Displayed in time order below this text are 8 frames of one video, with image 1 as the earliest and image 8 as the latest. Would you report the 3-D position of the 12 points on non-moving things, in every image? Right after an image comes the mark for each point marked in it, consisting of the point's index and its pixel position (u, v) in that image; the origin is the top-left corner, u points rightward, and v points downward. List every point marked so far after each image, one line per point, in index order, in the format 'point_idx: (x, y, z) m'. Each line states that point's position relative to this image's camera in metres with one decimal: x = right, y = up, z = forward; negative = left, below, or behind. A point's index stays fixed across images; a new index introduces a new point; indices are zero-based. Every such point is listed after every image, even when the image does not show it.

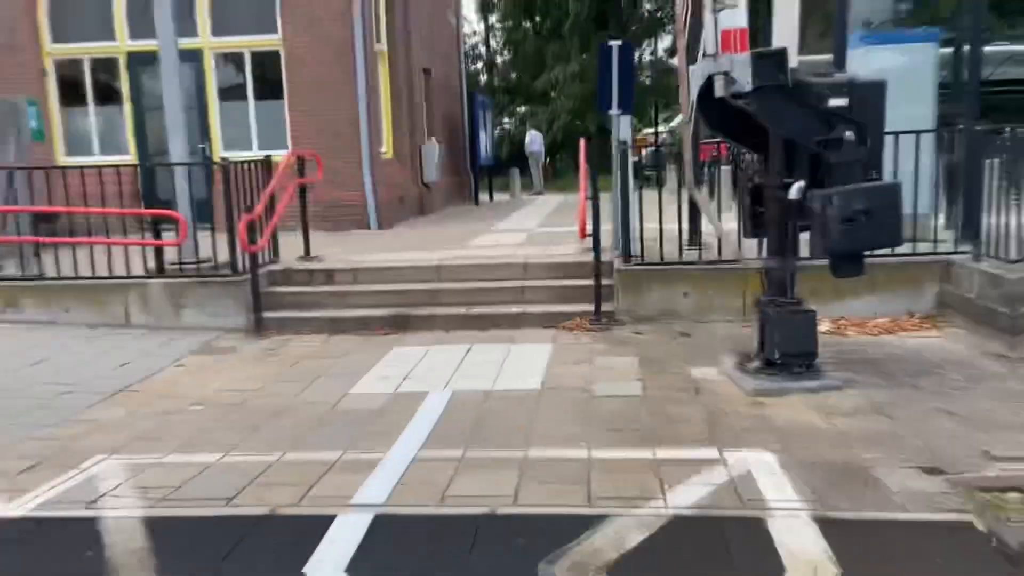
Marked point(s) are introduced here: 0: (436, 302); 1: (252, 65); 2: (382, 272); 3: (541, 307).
0: (-0.7, -0.2, +7.7) m
1: (-4.0, +3.4, +12.1) m
2: (-1.3, +0.2, +8.0) m
3: (+0.3, -0.2, +7.5) m
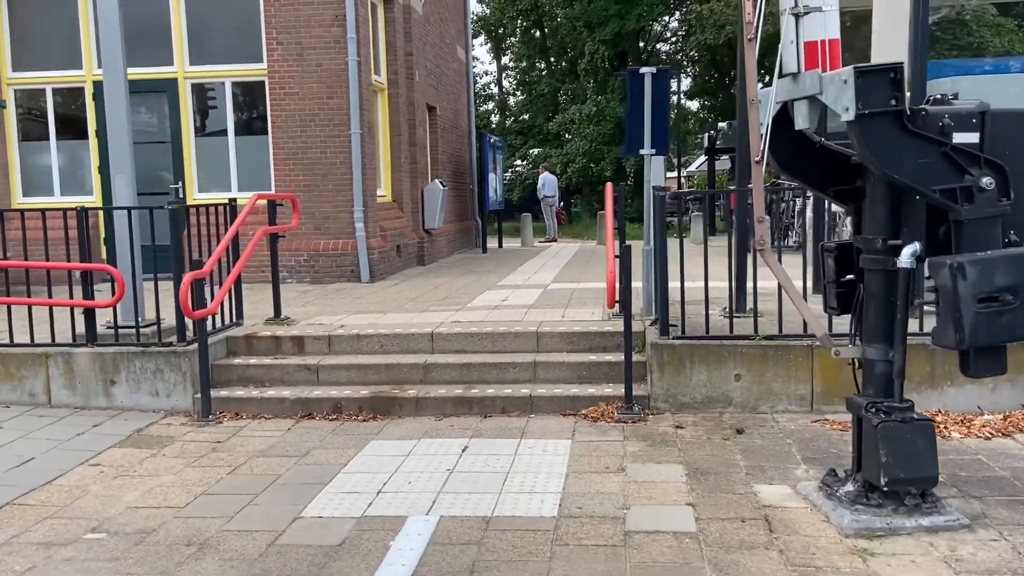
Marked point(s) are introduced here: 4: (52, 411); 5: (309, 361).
0: (-0.7, -0.7, +6.3) m
1: (-3.8, +2.6, +10.9) m
2: (-1.2, -0.4, +6.6) m
3: (+0.3, -0.8, +6.1) m
4: (-3.5, -0.9, +6.0) m
5: (-1.6, -0.6, +6.4) m
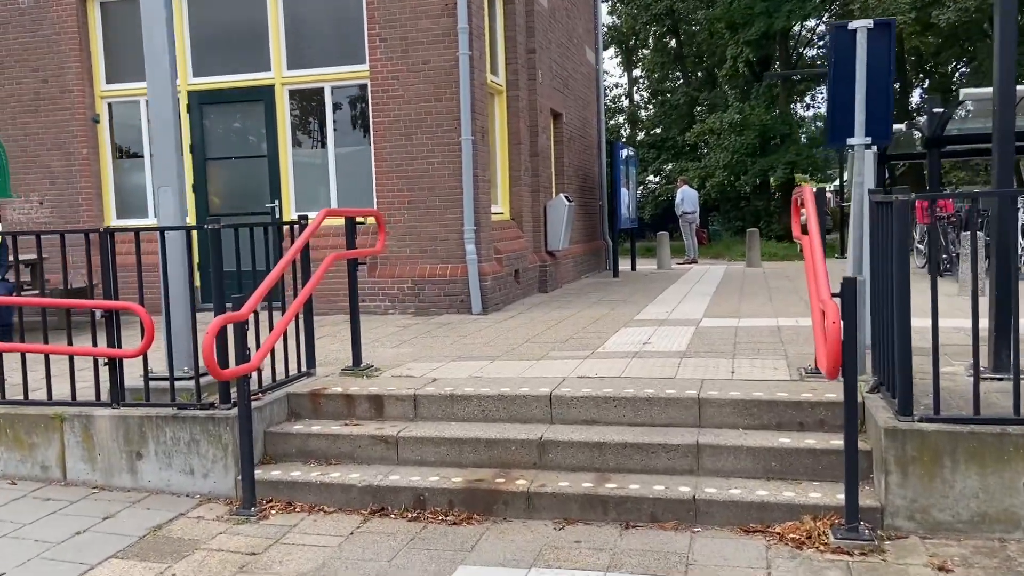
0: (+0.2, -1.0, +4.5) m
1: (-2.2, +2.3, +9.7) m
2: (-0.3, -0.7, +4.9) m
3: (+1.1, -1.0, +4.1) m
4: (-2.6, -1.2, +4.7) m
5: (-0.8, -0.9, +4.8) m
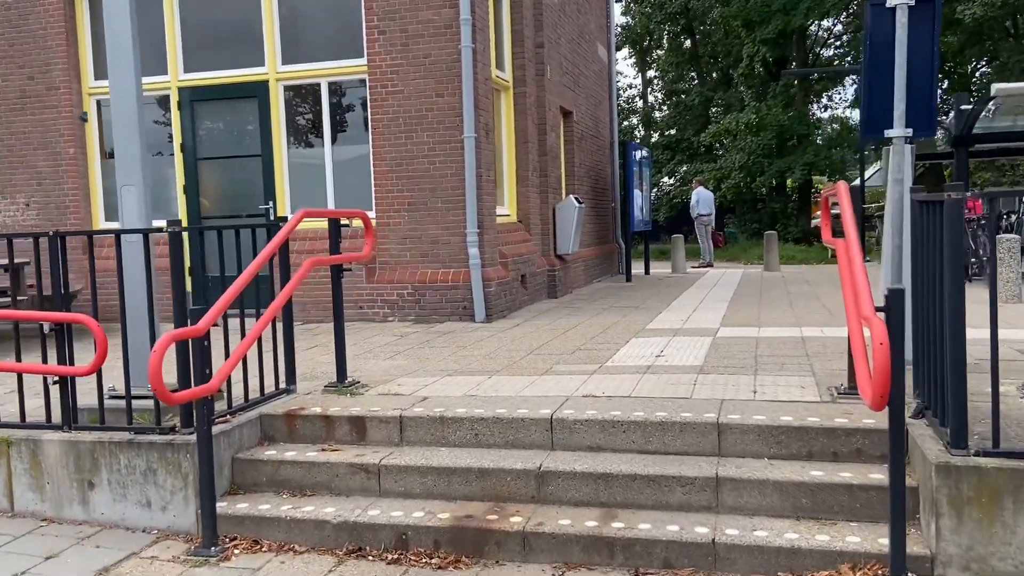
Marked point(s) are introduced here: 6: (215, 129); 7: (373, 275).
0: (+0.2, -1.1, +4.0) m
1: (-2.1, +2.2, +9.2) m
2: (-0.3, -0.8, +4.4) m
3: (+1.1, -1.1, +3.6) m
4: (-2.7, -1.2, +4.2) m
5: (-0.8, -0.9, +4.3) m
6: (-3.6, +1.9, +9.6) m
7: (-1.6, +0.1, +9.0) m
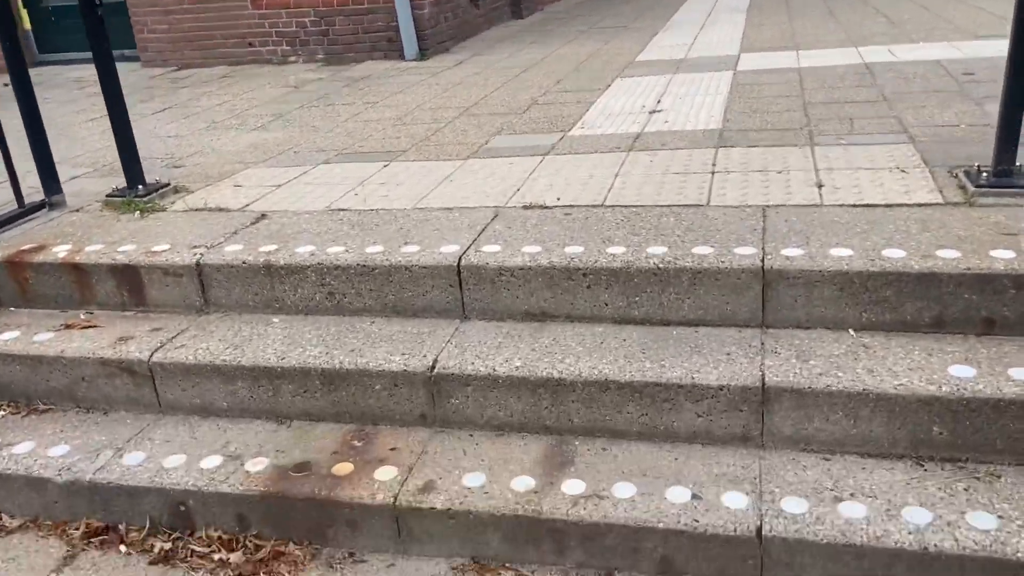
0: (-0.2, -0.4, +2.2) m
1: (-2.7, +4.3, +6.0) m
2: (-0.7, 0.0, +2.5) m
3: (+0.8, -0.5, +1.9) m
4: (-3.0, -0.6, +2.5) m
5: (-1.1, -0.2, +2.4) m
6: (-4.1, +4.1, +6.5) m
7: (-2.1, +2.4, +6.5) m
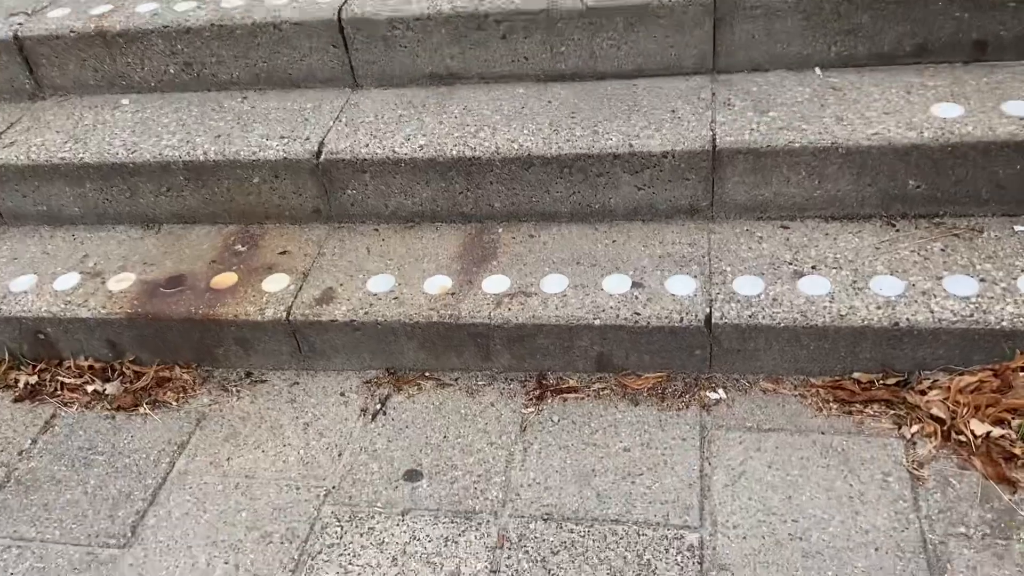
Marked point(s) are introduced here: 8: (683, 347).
0: (-0.4, +0.2, +1.9) m
1: (-3.5, +5.5, +4.0) m
2: (-1.0, +0.6, +2.0) m
3: (+0.6, 0.0, +1.6) m
4: (-3.2, -0.2, +2.1) m
5: (-1.4, +0.3, +2.0) m
6: (-4.9, +5.3, +4.4) m
7: (-2.7, +3.9, +5.1) m
8: (+0.4, -0.1, +1.6) m
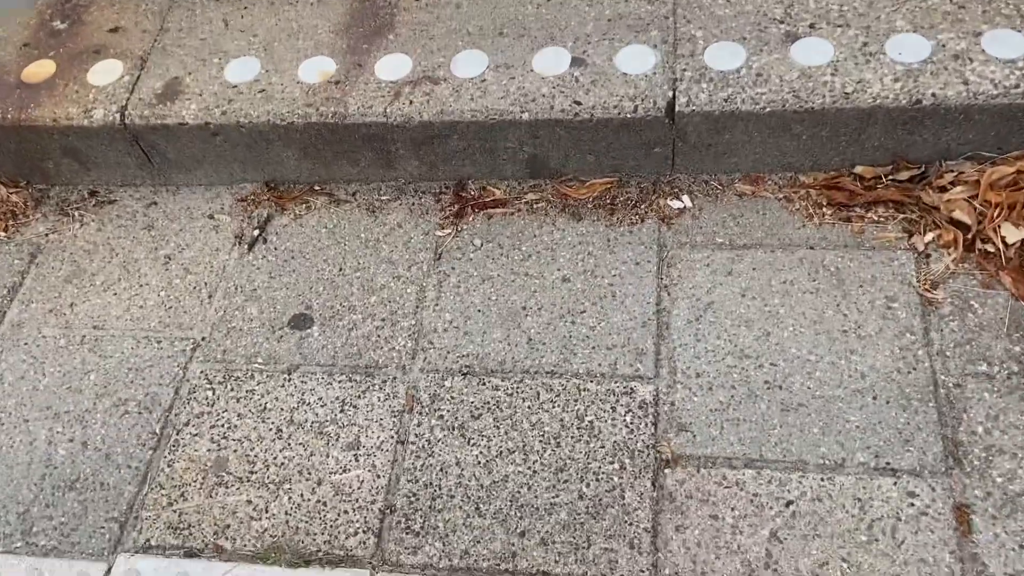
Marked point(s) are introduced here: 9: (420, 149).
0: (-0.6, +0.5, +1.4) m
1: (-3.9, +6.1, +1.8) m
2: (-1.1, +0.9, +1.4) m
3: (+0.4, +0.4, +1.2) m
4: (-3.4, +0.1, +1.6) m
5: (-1.6, +0.7, +1.4) m
6: (-5.4, +6.0, +2.2) m
7: (-3.2, +4.9, +3.3) m
8: (+0.2, +0.2, +1.2) m
9: (-0.1, +0.2, +1.3) m
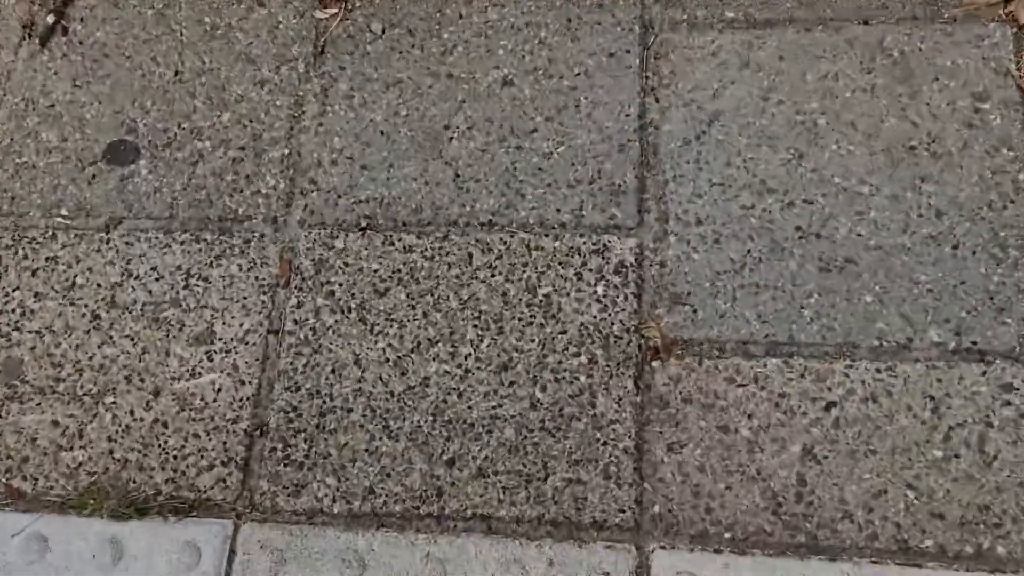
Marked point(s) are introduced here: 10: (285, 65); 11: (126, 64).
0: (-0.7, +0.7, +0.9) m
1: (-4.2, +6.1, -0.3) m
2: (-1.3, +1.1, +0.7) m
3: (+0.3, +0.6, +0.7) m
4: (-3.5, +0.2, +1.1) m
5: (-1.7, +0.8, +0.8) m
6: (-5.7, +6.0, +0.1) m
7: (-3.5, +5.3, +1.6) m
8: (+0.1, +0.4, +0.8) m
9: (-0.2, +0.4, +0.8) m
10: (-0.2, +0.2, +0.9) m
11: (-0.4, +0.3, +0.9) m
